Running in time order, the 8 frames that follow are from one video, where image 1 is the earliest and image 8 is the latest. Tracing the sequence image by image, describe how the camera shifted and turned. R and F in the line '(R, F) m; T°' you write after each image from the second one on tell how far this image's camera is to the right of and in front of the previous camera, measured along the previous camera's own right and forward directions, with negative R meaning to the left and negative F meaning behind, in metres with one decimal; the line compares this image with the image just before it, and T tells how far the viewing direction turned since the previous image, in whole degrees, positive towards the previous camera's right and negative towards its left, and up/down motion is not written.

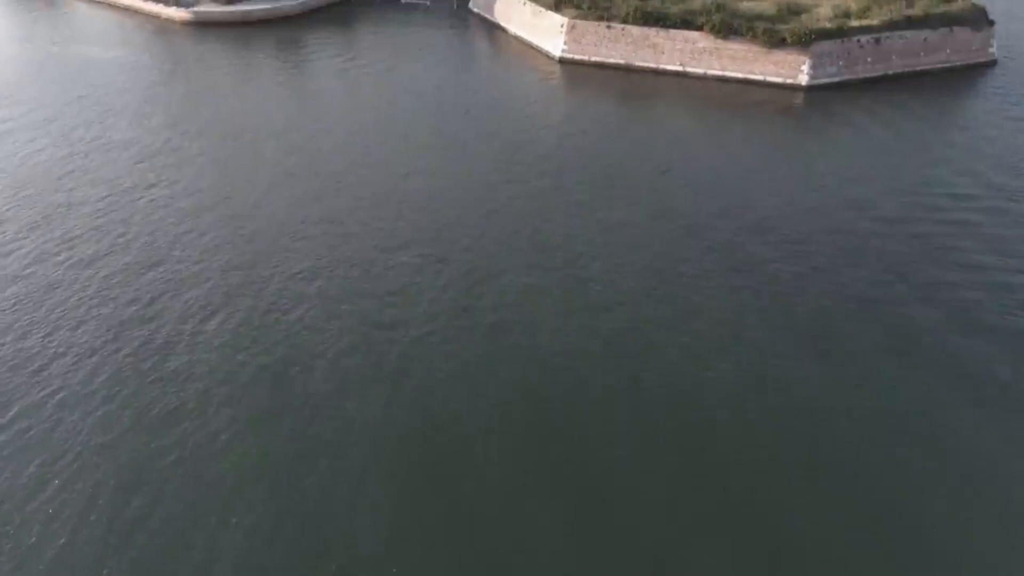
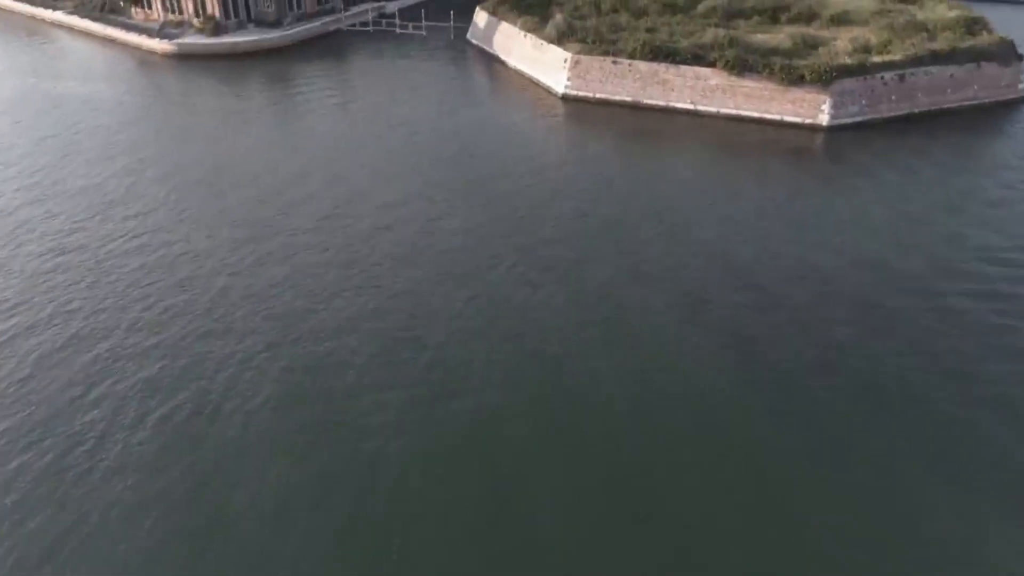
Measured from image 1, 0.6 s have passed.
(+0.3, +3.3) m; 0°
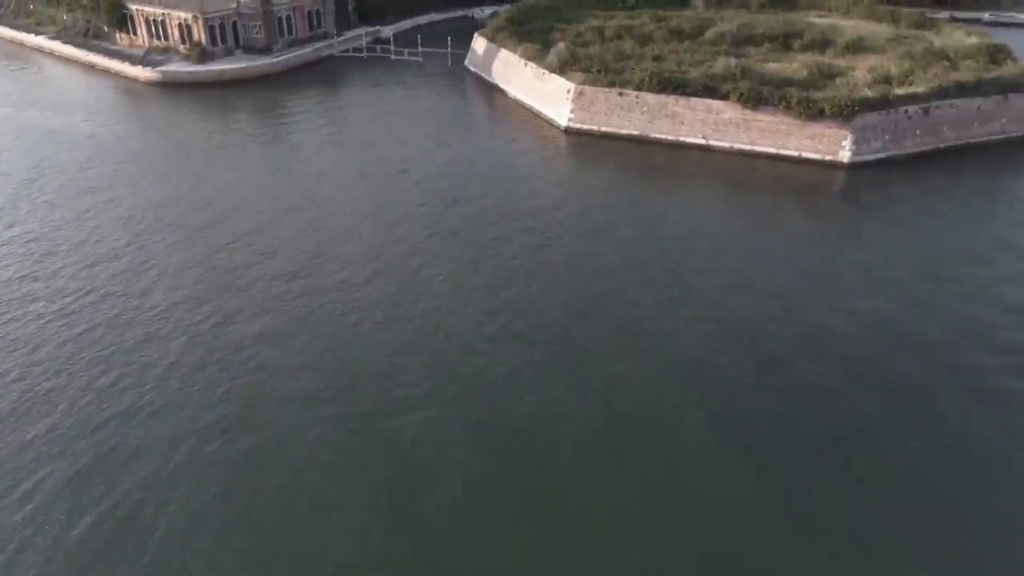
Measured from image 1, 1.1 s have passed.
(+0.1, +3.0) m; 0°
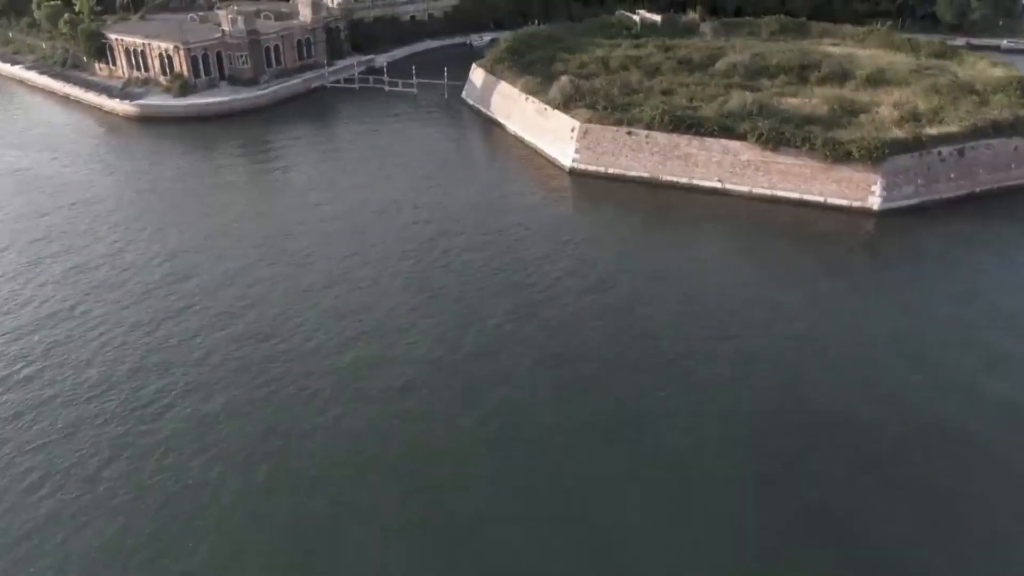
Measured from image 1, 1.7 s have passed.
(+0.1, +3.5) m; 0°
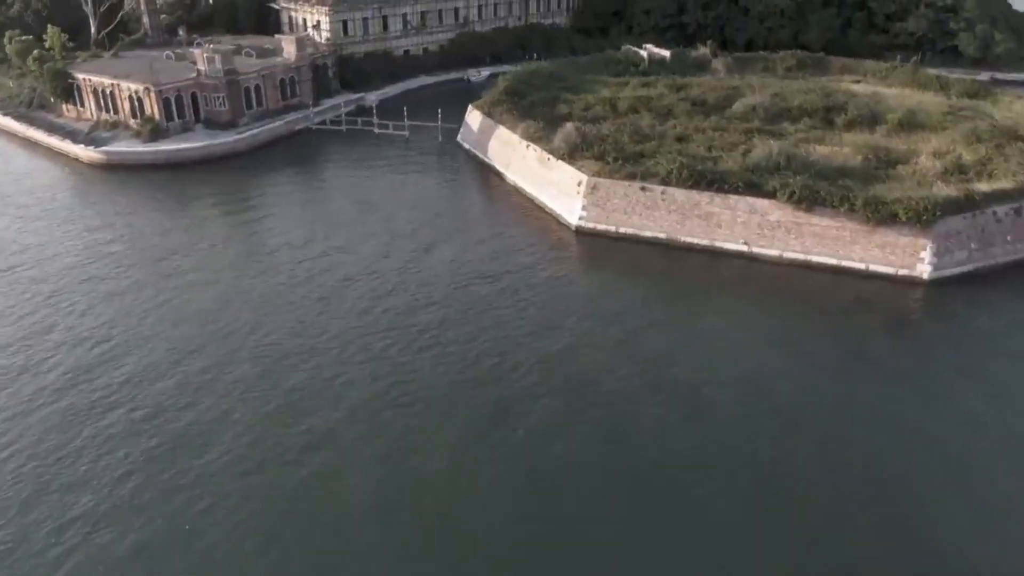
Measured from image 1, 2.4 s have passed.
(0.0, +4.5) m; 0°
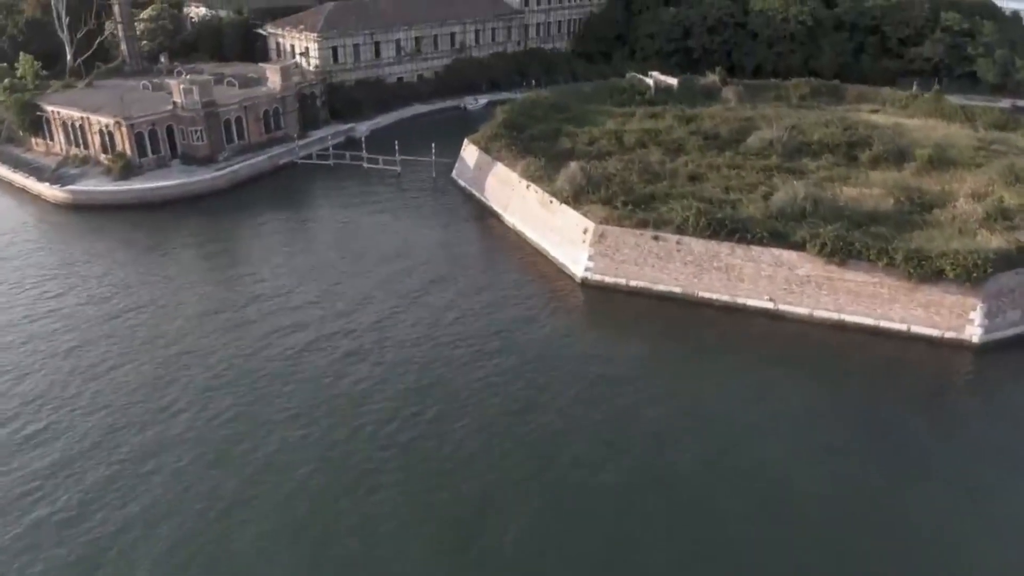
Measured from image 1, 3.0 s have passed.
(0.0, +3.6) m; 0°
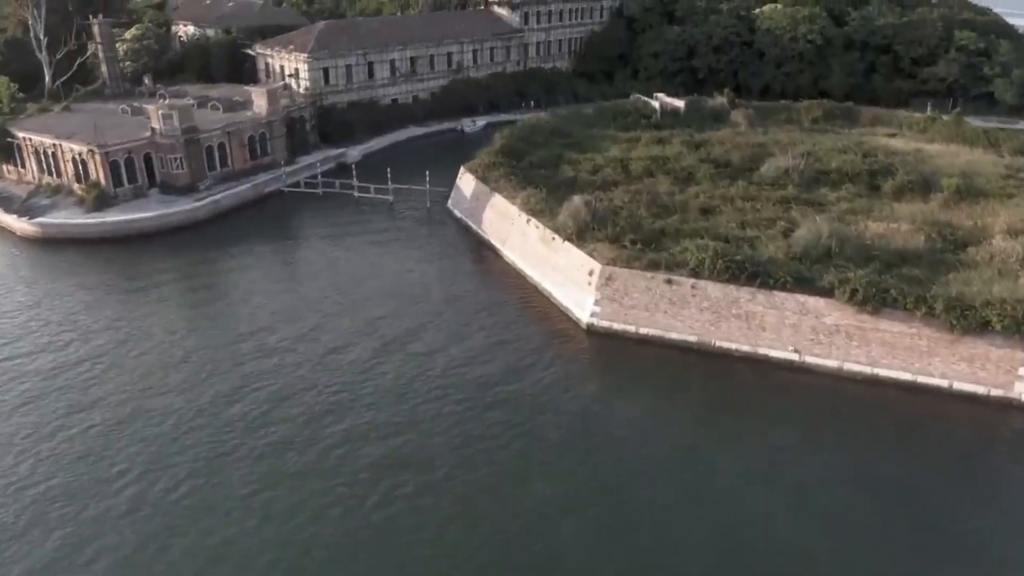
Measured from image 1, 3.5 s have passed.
(0.0, +2.9) m; 0°
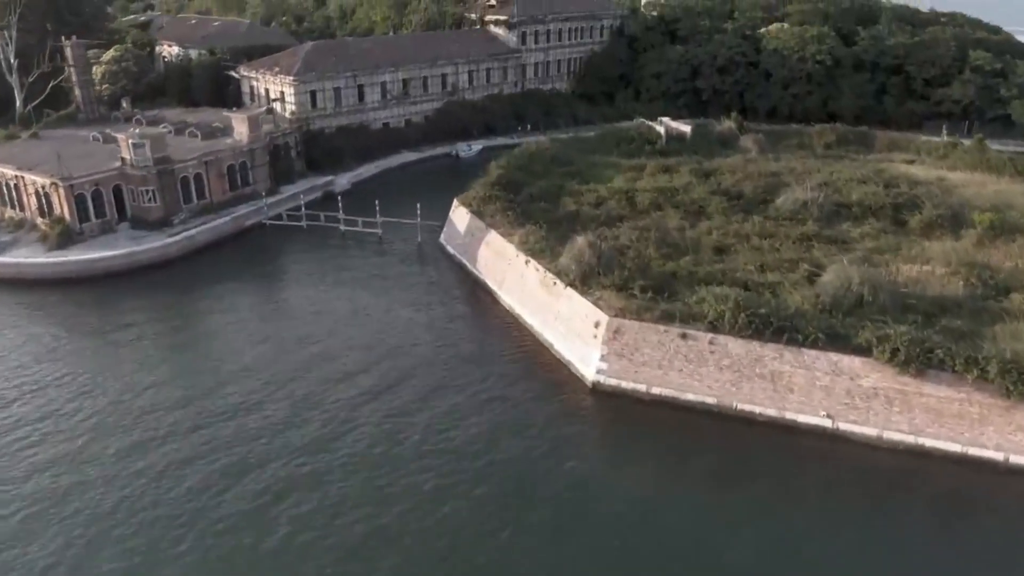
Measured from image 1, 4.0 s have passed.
(0.0, +3.1) m; 0°
